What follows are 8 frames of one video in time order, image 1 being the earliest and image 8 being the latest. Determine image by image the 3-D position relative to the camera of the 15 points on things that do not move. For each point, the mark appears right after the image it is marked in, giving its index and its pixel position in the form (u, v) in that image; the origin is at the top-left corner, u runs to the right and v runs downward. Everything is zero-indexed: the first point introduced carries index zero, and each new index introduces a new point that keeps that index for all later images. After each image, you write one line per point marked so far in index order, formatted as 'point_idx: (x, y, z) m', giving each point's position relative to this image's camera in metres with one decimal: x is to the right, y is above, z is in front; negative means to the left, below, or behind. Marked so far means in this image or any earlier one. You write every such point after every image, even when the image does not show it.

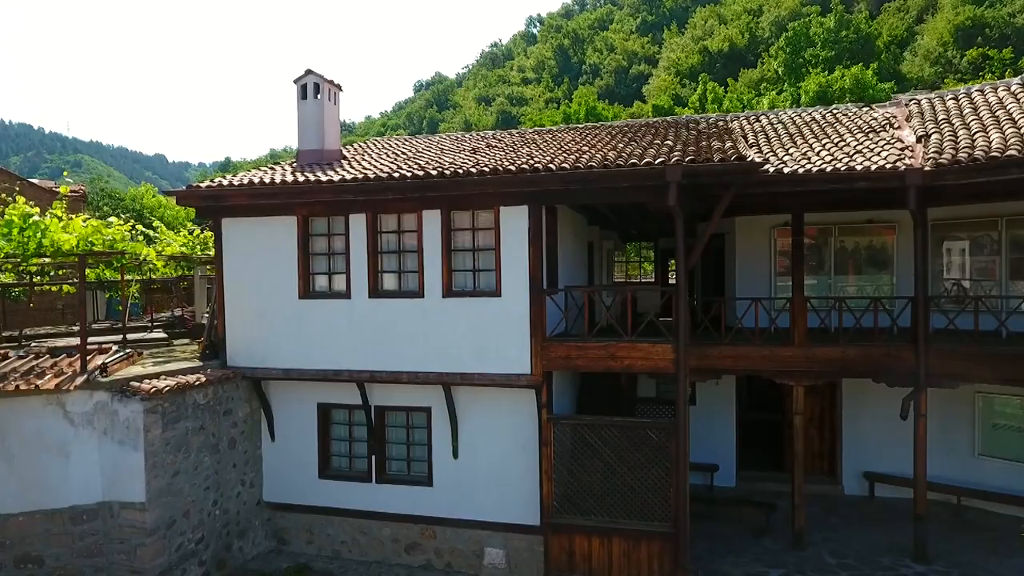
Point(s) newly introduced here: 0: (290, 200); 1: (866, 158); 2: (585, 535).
0: (-2.5, +1.0, +9.1) m
1: (+3.8, +1.4, +8.8) m
2: (+0.8, -2.6, +8.6) m
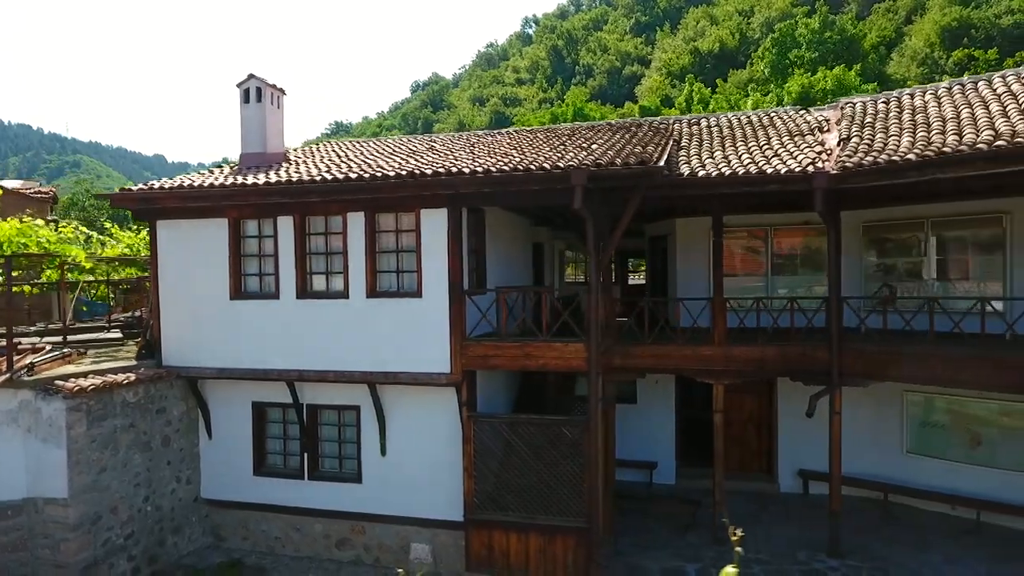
0: (-3.3, +1.0, +9.3) m
1: (+3.0, +1.4, +9.0) m
2: (-0.1, -2.6, +8.7) m
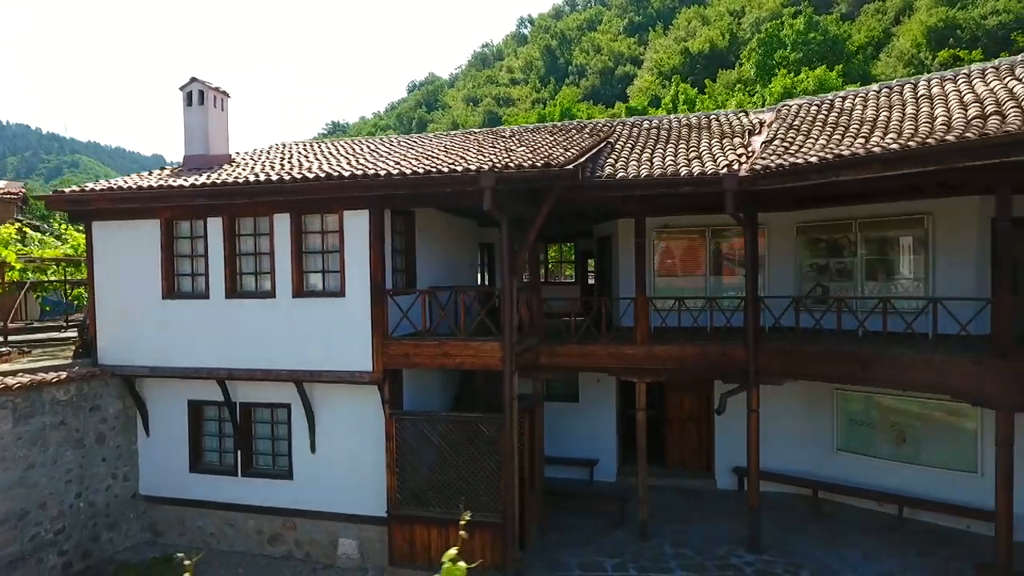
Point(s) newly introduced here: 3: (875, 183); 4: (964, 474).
0: (-4.2, +1.0, +9.4) m
1: (+2.1, +1.4, +9.2) m
2: (-1.0, -2.6, +8.9) m
3: (+3.4, +1.0, +7.8) m
4: (+5.4, -2.2, +9.8) m
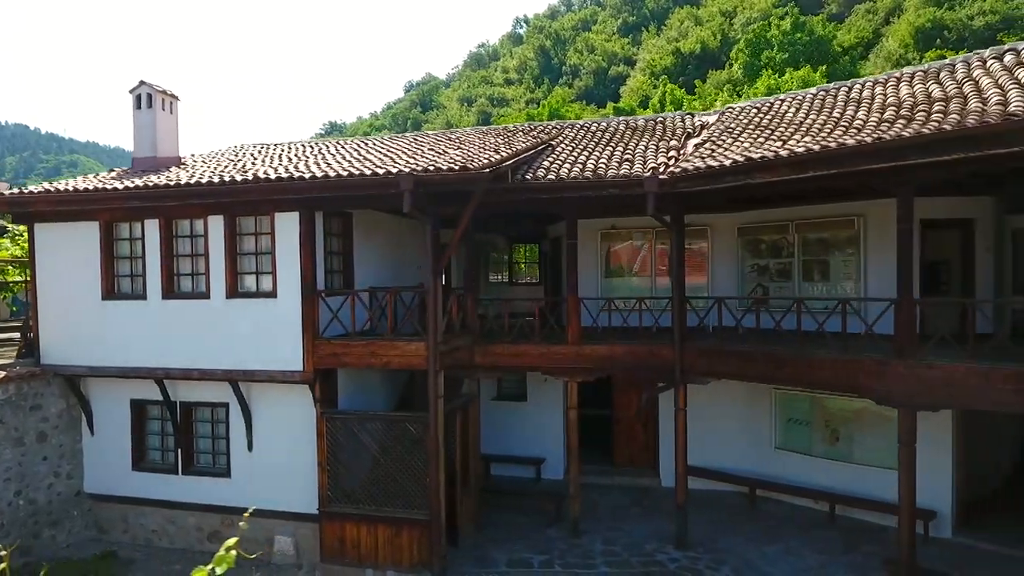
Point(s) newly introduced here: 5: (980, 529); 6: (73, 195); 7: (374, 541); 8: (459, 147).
0: (-5.0, +1.0, +9.6) m
1: (+1.3, +1.4, +9.3) m
2: (-1.8, -2.6, +9.1) m
3: (+2.7, +1.0, +7.9) m
4: (+4.6, -2.2, +10.0) m
5: (+5.4, -2.8, +9.4) m
6: (-5.0, +1.1, +9.3) m
7: (-1.5, -2.8, +9.0) m
8: (-0.7, +1.9, +10.8) m
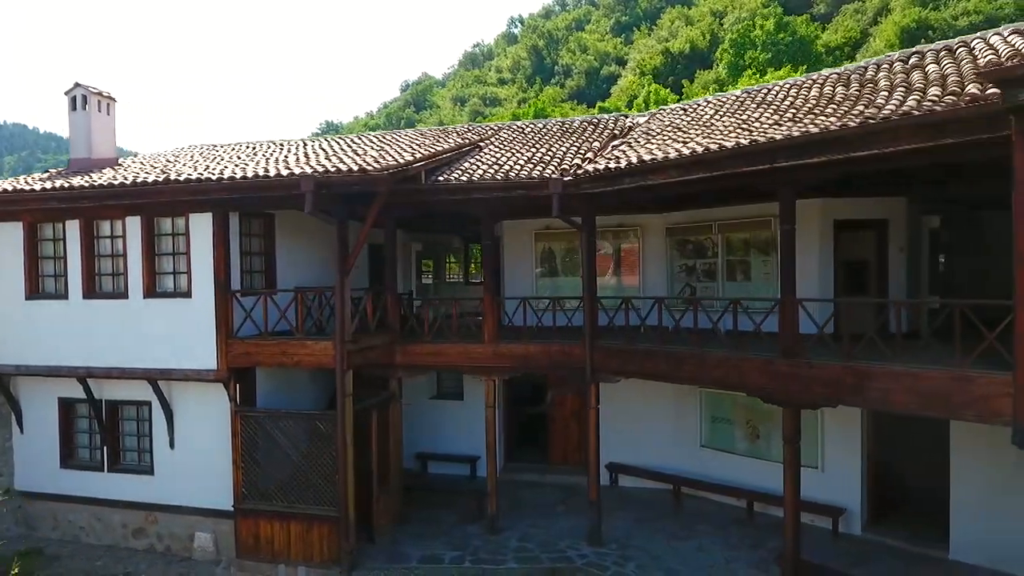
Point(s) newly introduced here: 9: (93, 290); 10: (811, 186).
0: (-6.0, +1.0, +9.7) m
1: (+0.3, +1.4, +9.5) m
2: (-2.8, -2.6, +9.2) m
3: (+1.7, +1.0, +8.0) m
4: (+3.6, -2.2, +10.1) m
5: (+4.4, -2.8, +9.5) m
6: (-6.0, +1.1, +9.5) m
7: (-2.5, -2.8, +9.1) m
8: (-1.7, +1.9, +10.9) m
9: (-5.0, 0.0, +9.8) m
10: (+2.7, +0.9, +7.4) m
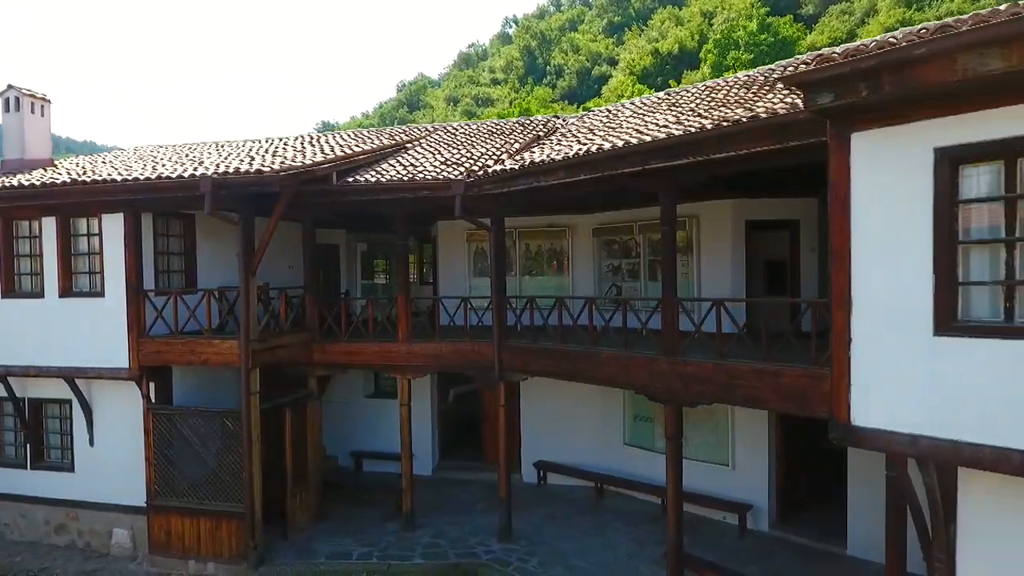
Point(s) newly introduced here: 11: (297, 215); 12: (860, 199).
0: (-7.1, +1.0, +9.8) m
1: (-0.7, +1.4, +9.6) m
2: (-3.8, -2.6, +9.3) m
3: (+0.6, +1.0, +8.2) m
4: (+2.6, -2.2, +10.2) m
5: (+3.4, -2.8, +9.7) m
6: (-7.1, +1.1, +9.6) m
7: (-3.6, -2.8, +9.2) m
8: (-2.7, +1.9, +11.0) m
9: (-6.1, 0.0, +9.9) m
10: (+1.6, +0.9, +7.5) m
11: (-2.7, +0.9, +10.2) m
12: (+2.1, +0.5, +4.8) m
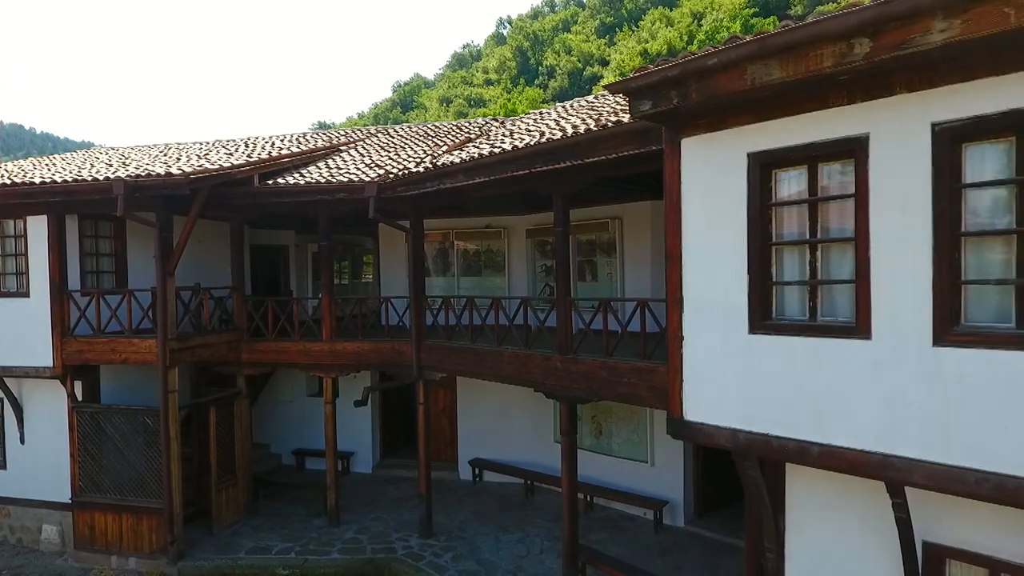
0: (-8.0, +1.0, +10.0) m
1: (-1.7, +1.4, +9.8) m
2: (-4.8, -2.6, +9.5) m
3: (-0.4, +1.0, +8.3) m
4: (+1.6, -2.2, +10.4) m
5: (+2.4, -2.8, +9.8) m
6: (-8.0, +1.1, +9.8) m
7: (-4.5, -2.8, +9.4) m
8: (-3.7, +1.9, +11.2) m
9: (-7.0, 0.0, +10.1) m
10: (+0.7, +0.9, +7.7) m
11: (-3.7, +0.9, +10.4) m
12: (+1.1, +0.5, +5.0) m
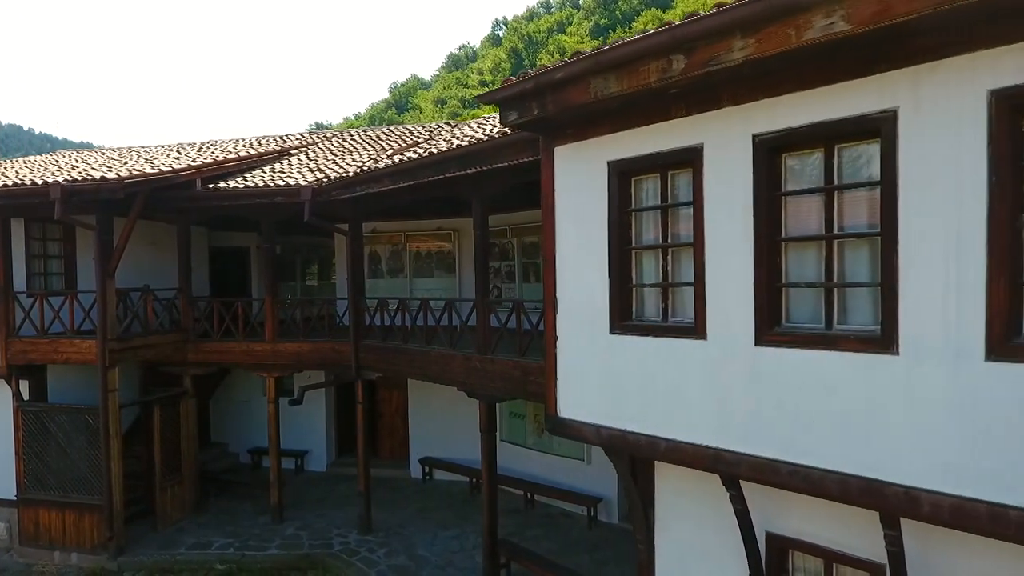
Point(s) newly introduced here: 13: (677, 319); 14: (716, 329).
0: (-8.8, +0.9, +10.2) m
1: (-2.5, +1.4, +10.0) m
2: (-5.5, -2.6, +9.7) m
3: (-1.1, +1.0, +8.5) m
4: (+0.9, -2.3, +10.6) m
5: (+1.6, -2.8, +10.1) m
6: (-8.8, +1.1, +10.0) m
7: (-5.3, -2.8, +9.6) m
8: (-4.5, +1.8, +11.4) m
9: (-7.8, 0.0, +10.3) m
10: (-0.1, +0.9, +7.9) m
11: (-4.4, +0.9, +10.6) m
12: (+0.3, +0.5, +5.2) m
13: (+0.9, -0.2, +4.6) m
14: (+1.1, -0.2, +4.2) m
